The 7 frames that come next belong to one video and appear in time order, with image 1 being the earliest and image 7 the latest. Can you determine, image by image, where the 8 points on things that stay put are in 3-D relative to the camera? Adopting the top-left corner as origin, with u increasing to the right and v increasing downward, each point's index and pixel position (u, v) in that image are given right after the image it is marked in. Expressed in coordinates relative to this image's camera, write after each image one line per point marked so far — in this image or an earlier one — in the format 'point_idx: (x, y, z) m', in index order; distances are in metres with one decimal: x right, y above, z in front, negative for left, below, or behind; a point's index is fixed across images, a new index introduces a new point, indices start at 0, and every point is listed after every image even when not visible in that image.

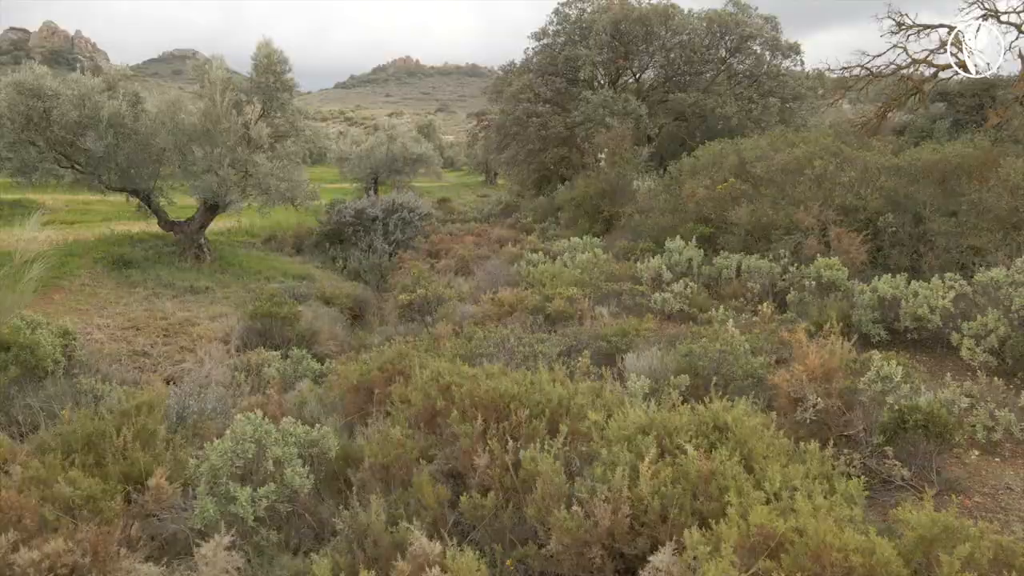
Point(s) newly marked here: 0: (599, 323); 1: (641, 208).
0: (+0.8, -0.4, +6.8) m
1: (+2.1, +1.3, +12.3) m
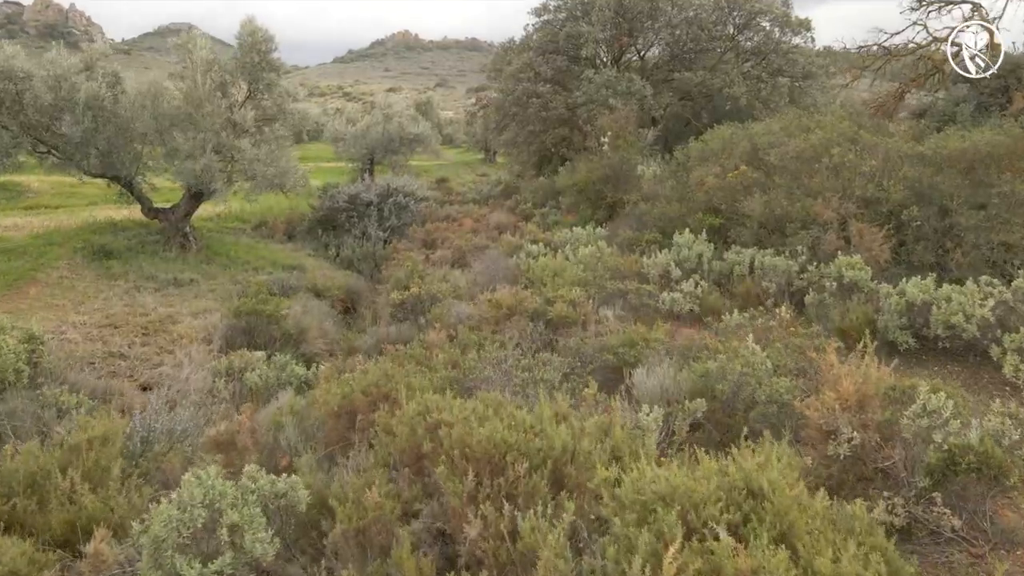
0: (+0.8, -0.4, +6.3) m
1: (+2.1, +1.5, +11.8) m
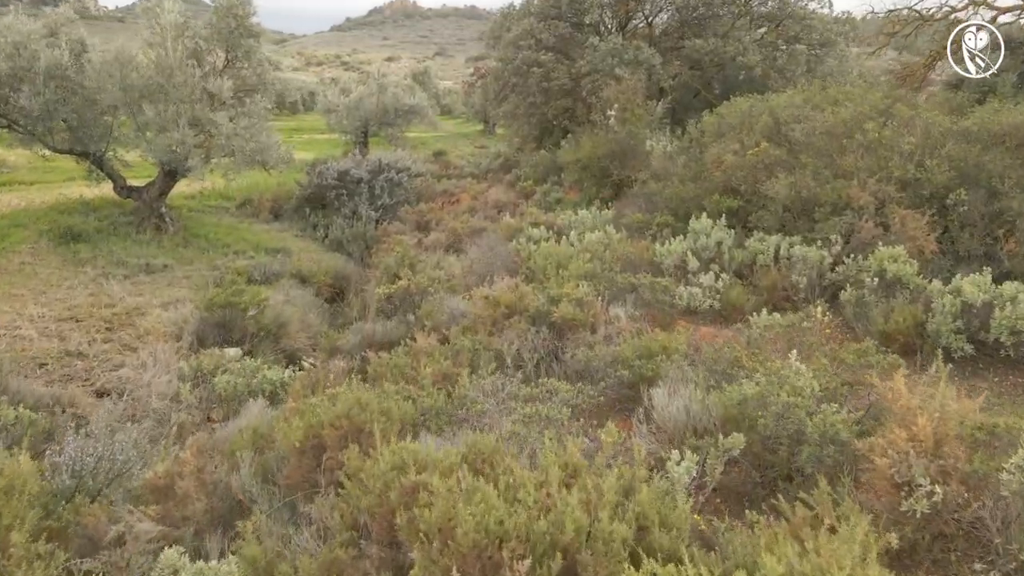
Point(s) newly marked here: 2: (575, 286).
0: (+0.8, -0.4, +5.6) m
1: (+2.1, +1.7, +10.9) m
2: (+0.6, 0.0, +6.5) m
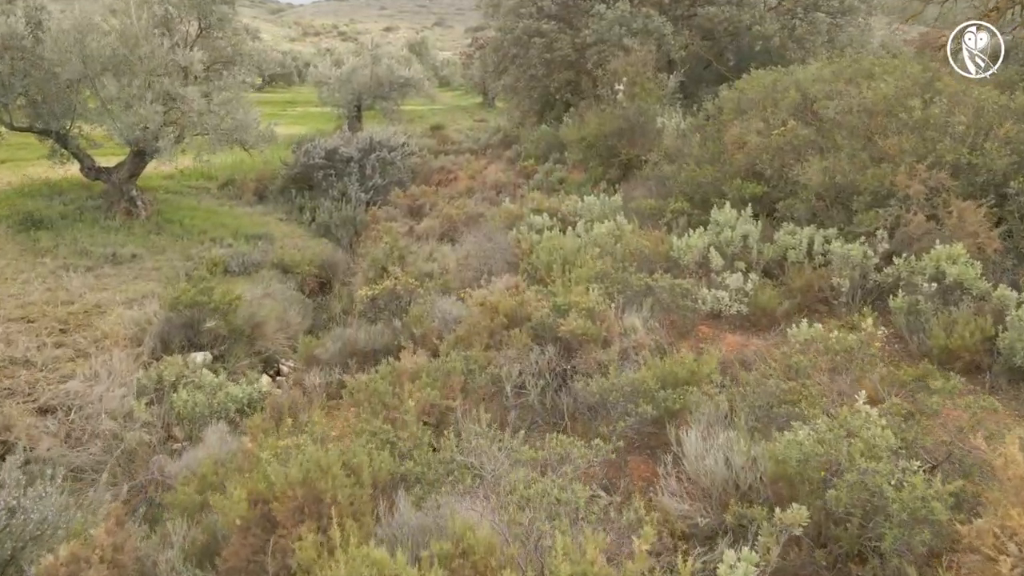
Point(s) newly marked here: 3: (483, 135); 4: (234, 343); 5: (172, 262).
0: (+0.8, -0.4, +4.7) m
1: (+2.1, +1.8, +10.0) m
2: (+0.6, 0.0, +5.7) m
3: (-0.7, +3.6, +17.4) m
4: (-2.7, -0.5, +7.3) m
5: (-4.2, +0.3, +9.3) m
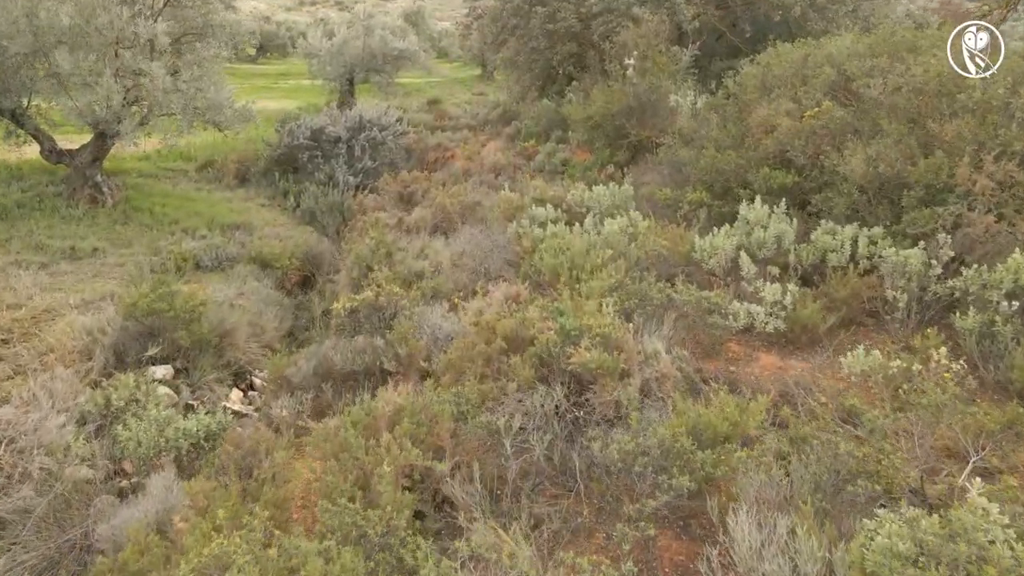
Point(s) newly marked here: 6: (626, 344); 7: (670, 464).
0: (+0.8, -0.6, +3.9) m
1: (+2.1, +1.9, +9.1) m
2: (+0.6, -0.1, +4.8) m
3: (-0.7, +3.9, +16.4) m
4: (-2.7, -0.6, +6.4) m
5: (-4.2, +0.3, +8.4) m
6: (+0.7, -0.3, +4.3) m
7: (+0.7, -0.8, +3.3) m
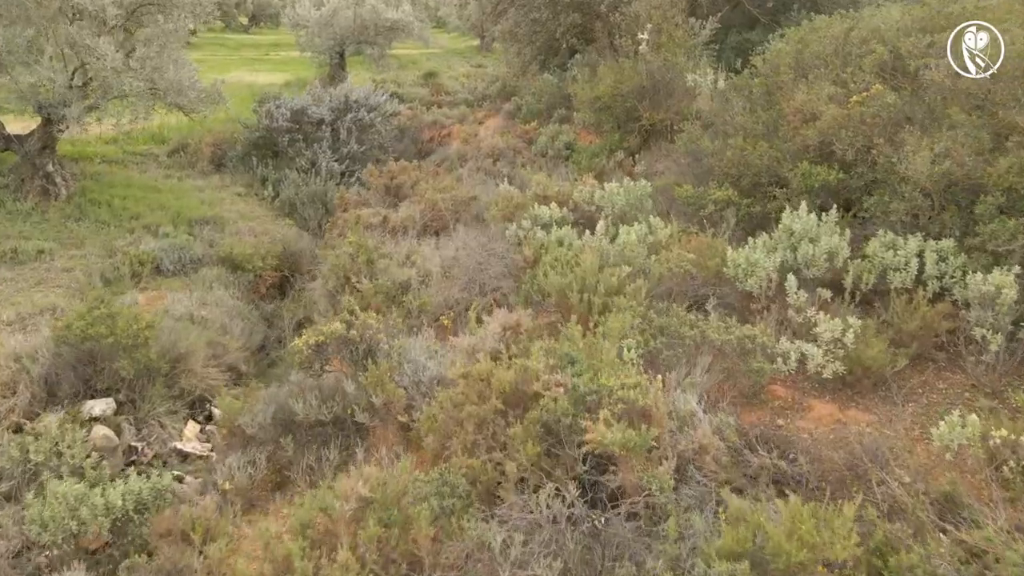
0: (+0.8, -0.8, +3.0) m
1: (+2.1, +1.8, +8.1) m
2: (+0.6, -0.3, +3.9) m
3: (-0.7, +4.1, +15.3) m
4: (-2.7, -0.7, +5.5) m
5: (-4.2, +0.3, +7.4) m
6: (+0.7, -0.6, +3.4) m
7: (+0.7, -1.0, +2.4) m
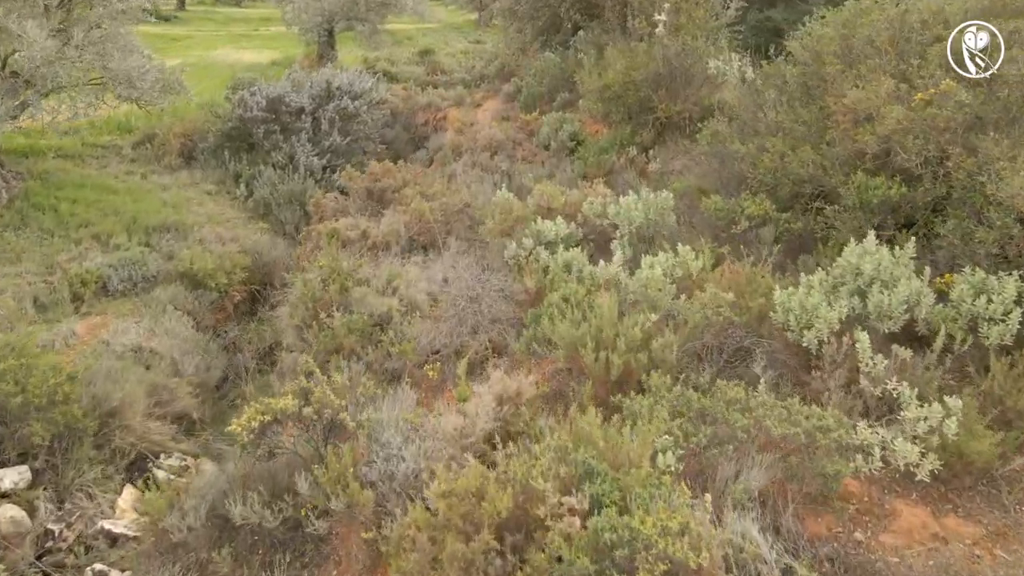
0: (+0.8, -1.2, +2.1) m
1: (+2.1, +1.6, +7.1) m
2: (+0.5, -0.6, +2.9) m
3: (-0.7, +4.2, +14.2) m
4: (-2.7, -1.0, +4.6) m
5: (-4.2, +0.1, +6.5) m
6: (+0.7, -0.9, +2.5) m
7: (+0.7, -1.4, +1.5) m
